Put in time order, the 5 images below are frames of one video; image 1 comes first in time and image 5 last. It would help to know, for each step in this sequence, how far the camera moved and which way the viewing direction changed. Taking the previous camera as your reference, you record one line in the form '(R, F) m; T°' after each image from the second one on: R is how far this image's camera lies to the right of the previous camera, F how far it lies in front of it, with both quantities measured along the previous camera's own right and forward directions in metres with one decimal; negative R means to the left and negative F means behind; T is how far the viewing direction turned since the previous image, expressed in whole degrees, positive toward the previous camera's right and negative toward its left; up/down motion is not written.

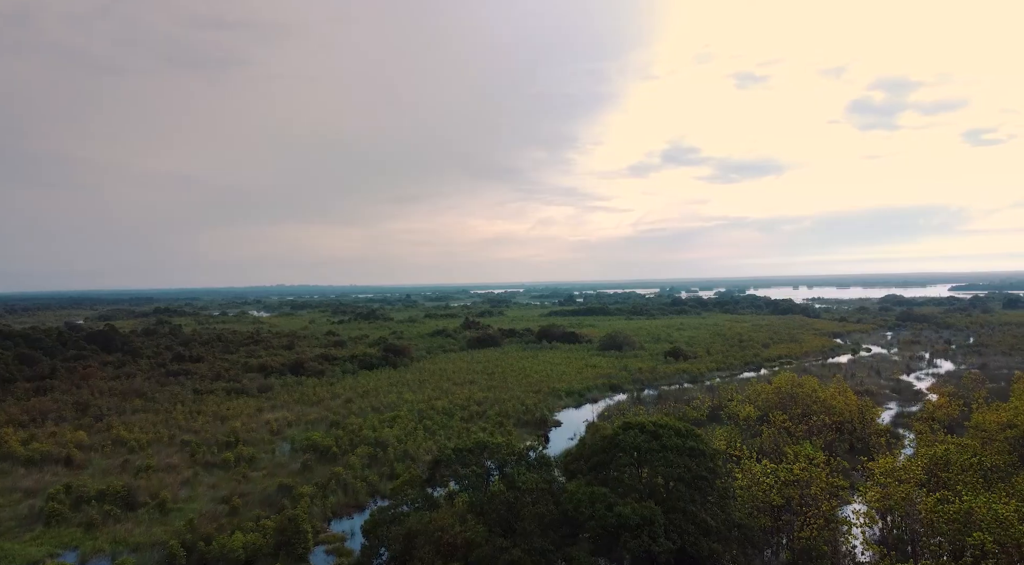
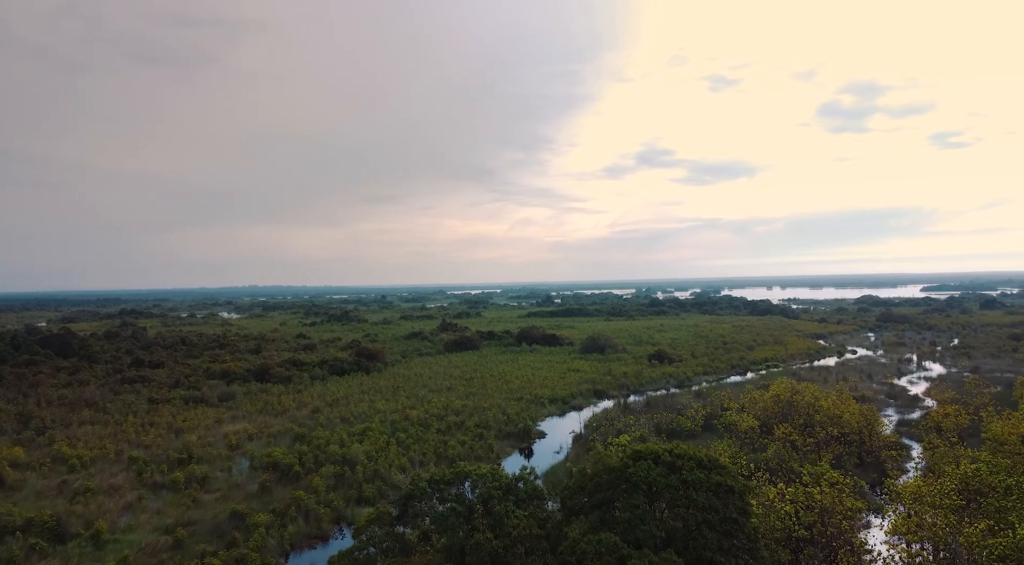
(-0.1, +0.9) m; +2°
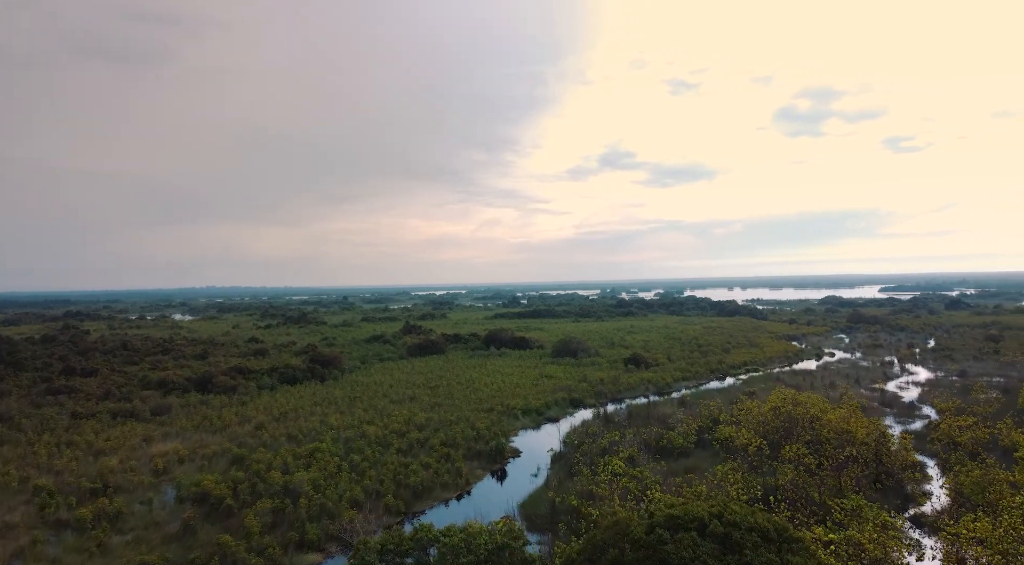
(-0.1, +1.4) m; +3°
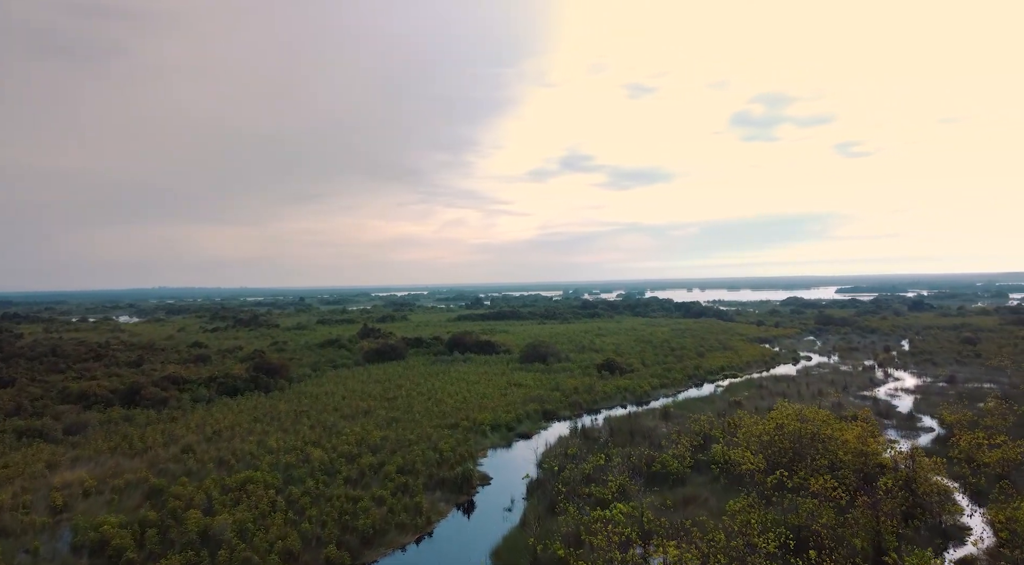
(-0.1, +1.4) m; +4°
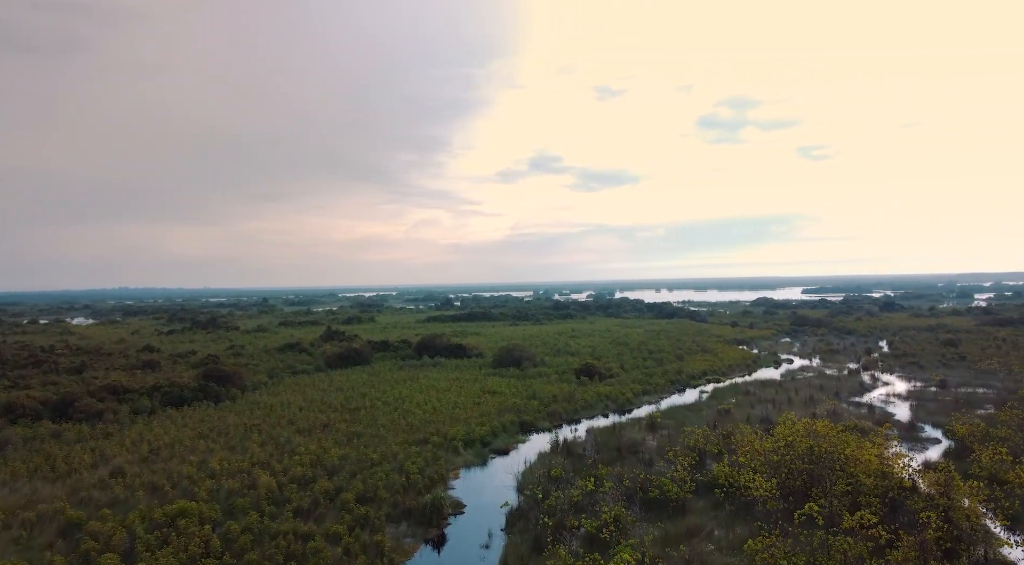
(-0.1, +1.1) m; +3°
